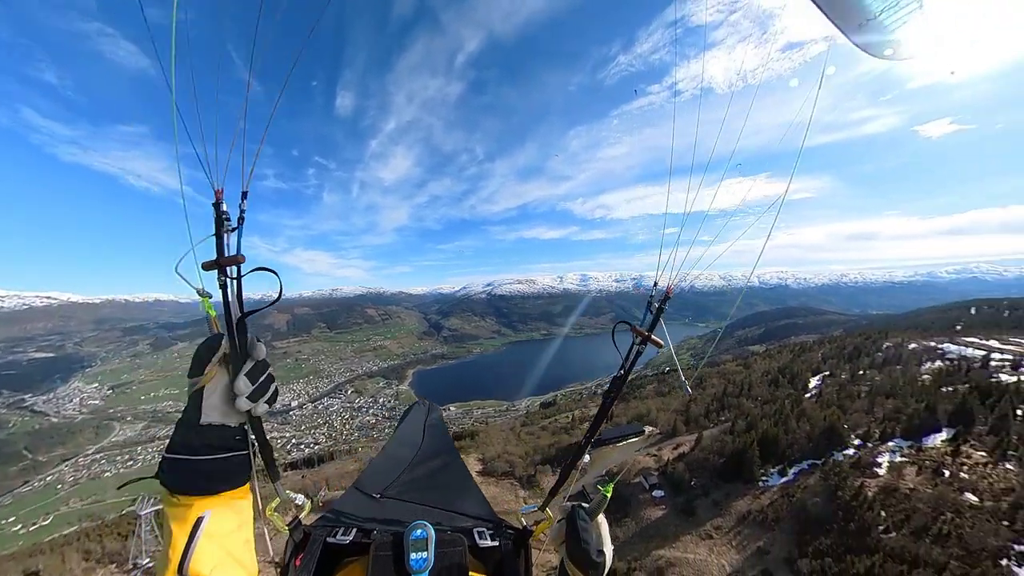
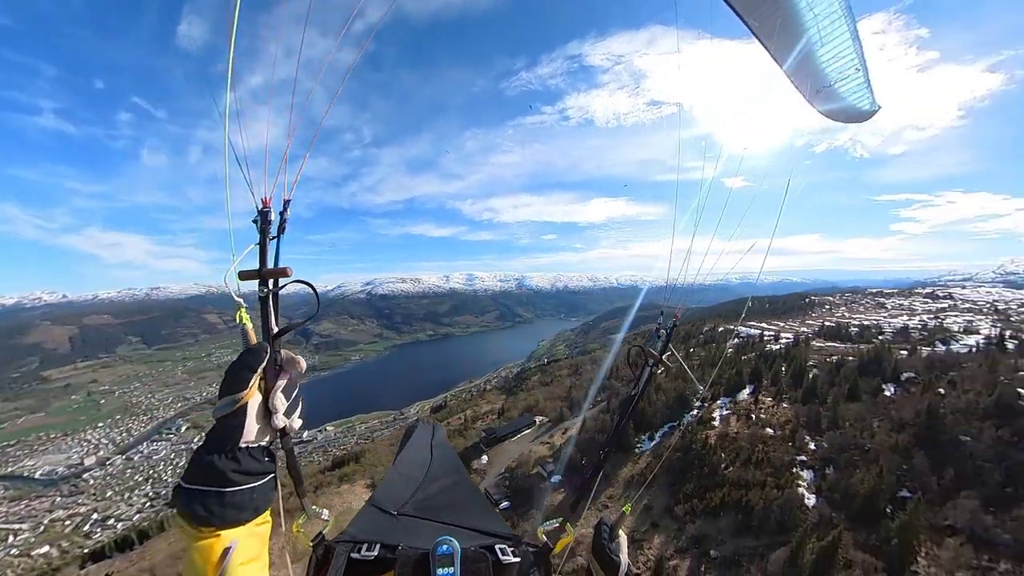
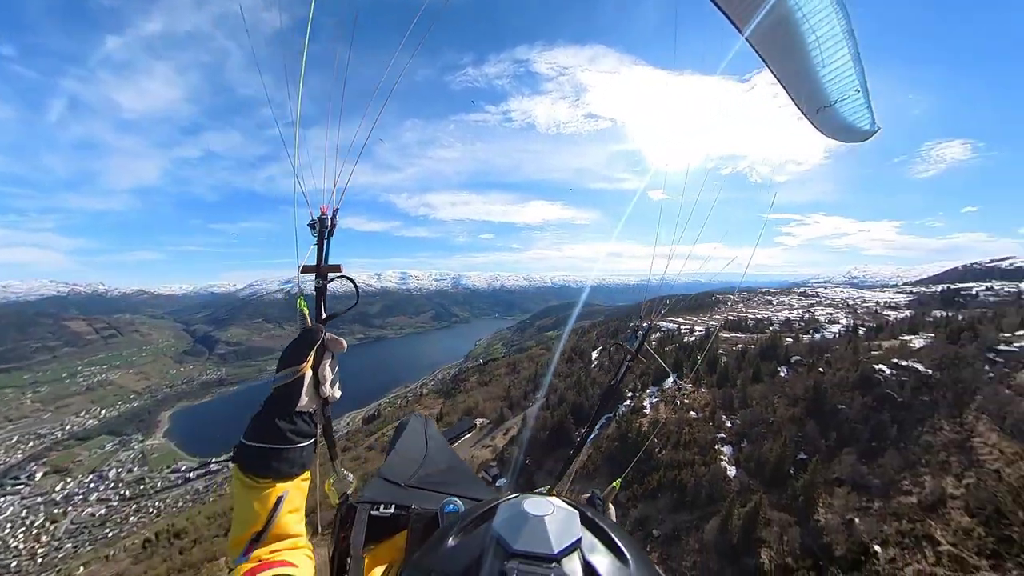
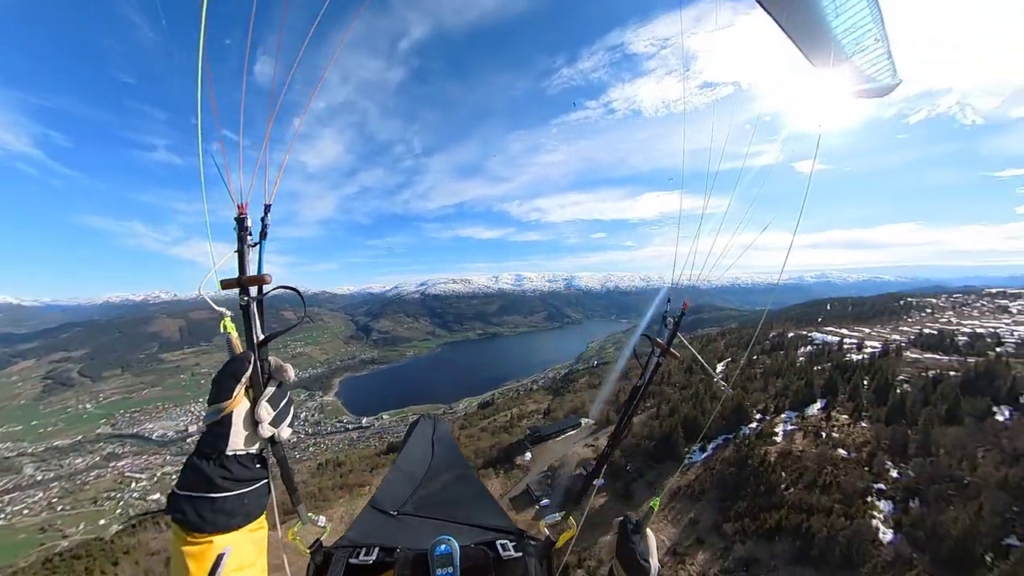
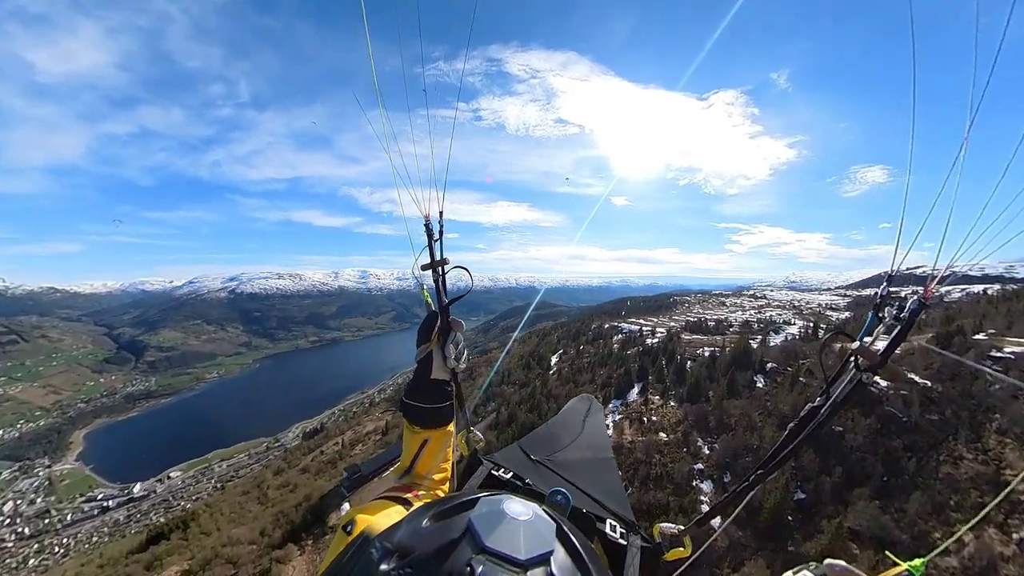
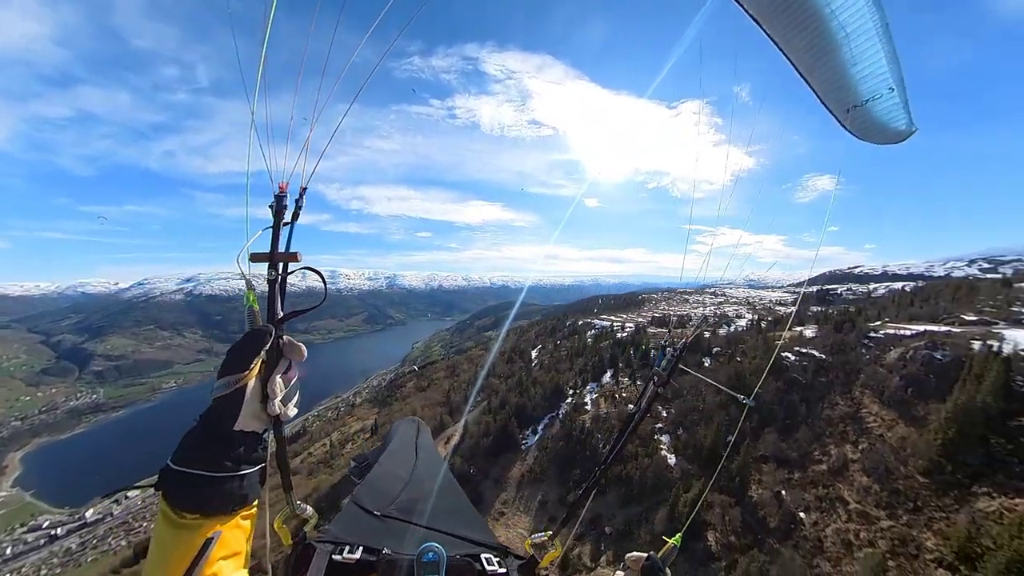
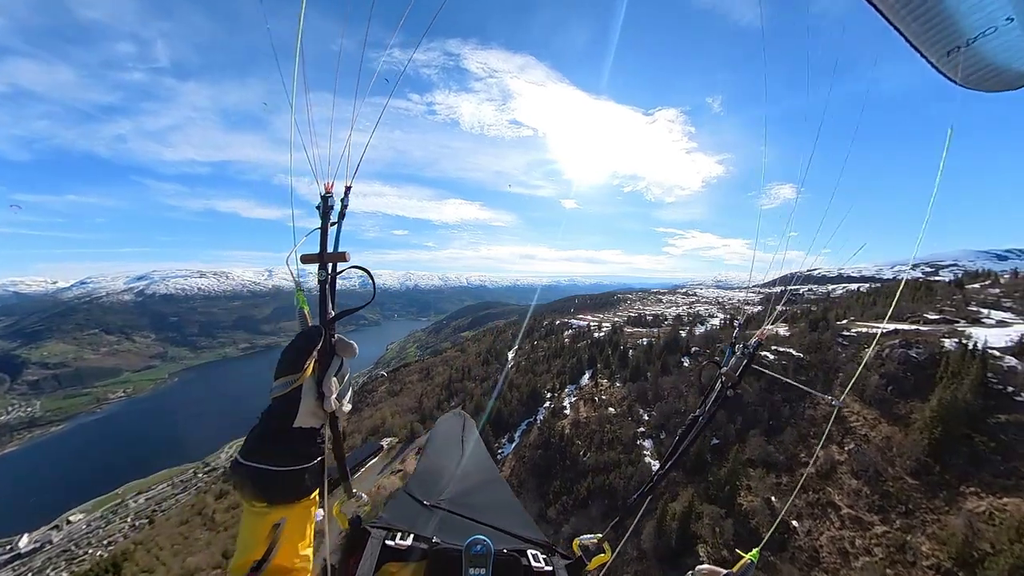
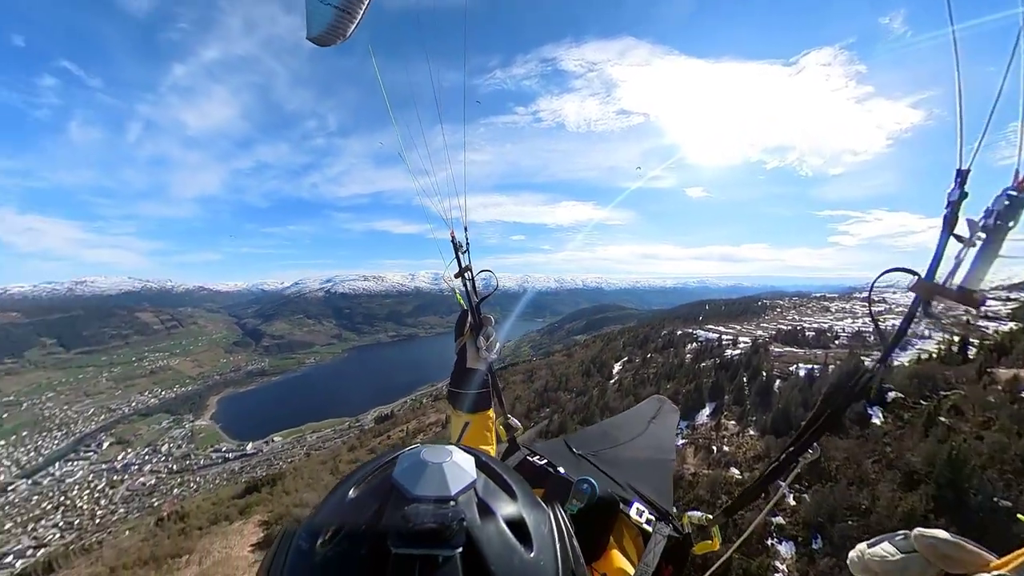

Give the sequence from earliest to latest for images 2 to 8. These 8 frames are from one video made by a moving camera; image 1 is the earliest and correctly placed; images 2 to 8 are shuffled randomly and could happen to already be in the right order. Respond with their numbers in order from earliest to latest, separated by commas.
4, 2, 3, 6, 7, 5, 8
